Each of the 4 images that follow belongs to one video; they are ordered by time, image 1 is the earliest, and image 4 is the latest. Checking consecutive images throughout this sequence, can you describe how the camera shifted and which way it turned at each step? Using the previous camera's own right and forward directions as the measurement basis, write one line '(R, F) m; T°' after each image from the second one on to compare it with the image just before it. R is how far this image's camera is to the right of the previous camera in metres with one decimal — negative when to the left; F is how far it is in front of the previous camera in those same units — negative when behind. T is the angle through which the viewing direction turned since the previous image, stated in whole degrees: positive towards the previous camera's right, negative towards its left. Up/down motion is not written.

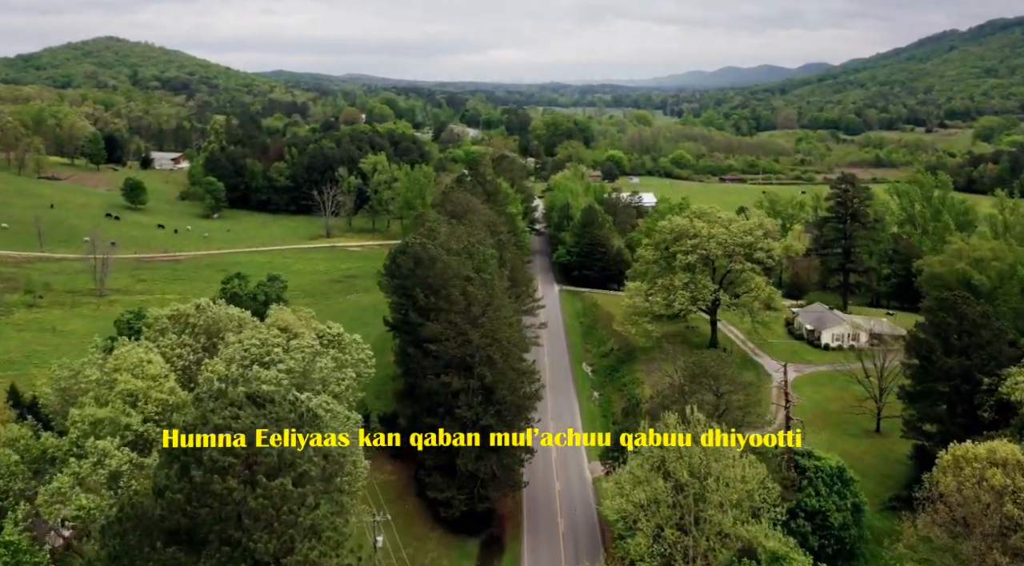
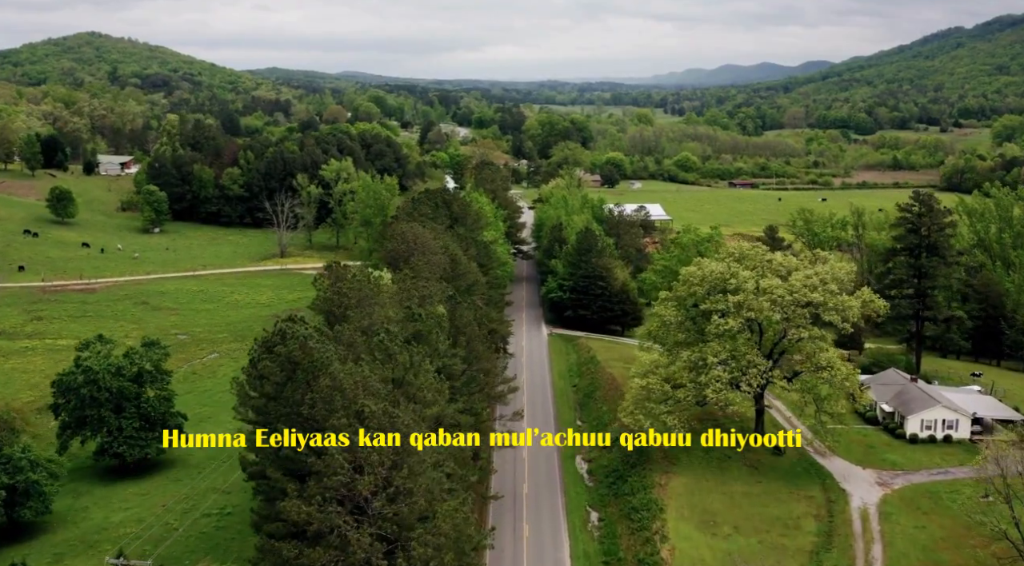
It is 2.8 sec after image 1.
(+1.6, +17.5) m; 0°
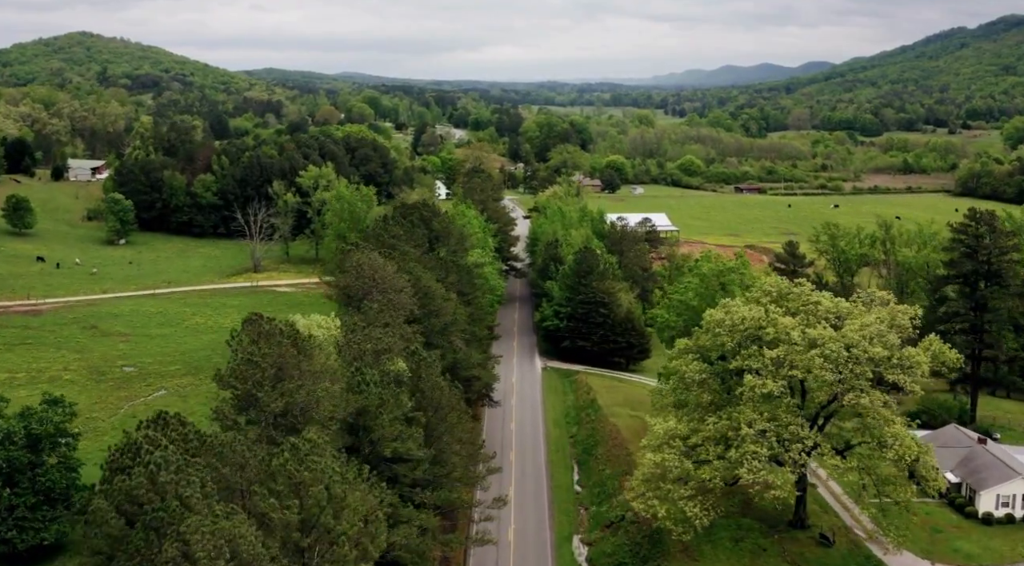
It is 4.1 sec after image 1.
(+0.7, +8.5) m; 0°
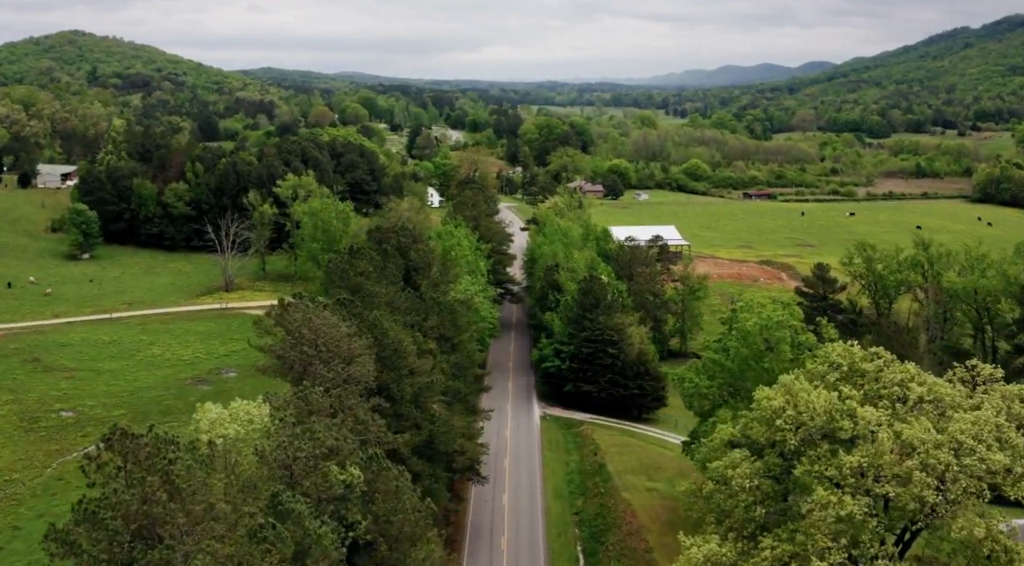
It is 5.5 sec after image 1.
(+0.3, +8.4) m; 0°
